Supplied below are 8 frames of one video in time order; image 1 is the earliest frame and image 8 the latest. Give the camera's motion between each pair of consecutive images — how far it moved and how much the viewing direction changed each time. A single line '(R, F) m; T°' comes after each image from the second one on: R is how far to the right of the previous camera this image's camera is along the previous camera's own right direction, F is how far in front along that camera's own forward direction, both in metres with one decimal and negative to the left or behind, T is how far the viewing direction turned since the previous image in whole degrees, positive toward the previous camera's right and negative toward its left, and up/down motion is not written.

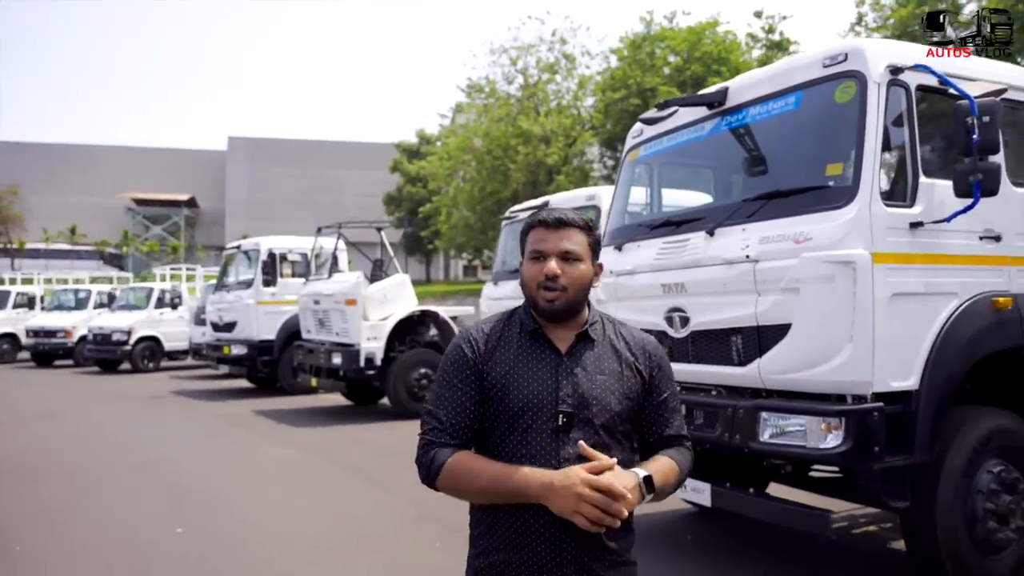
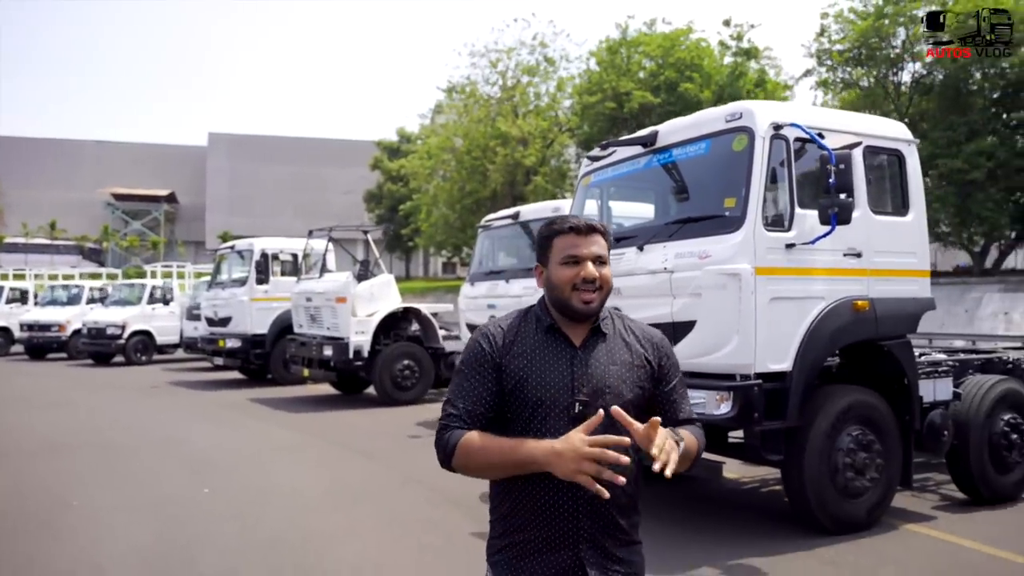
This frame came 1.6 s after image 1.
(+0.1, -1.2) m; +1°
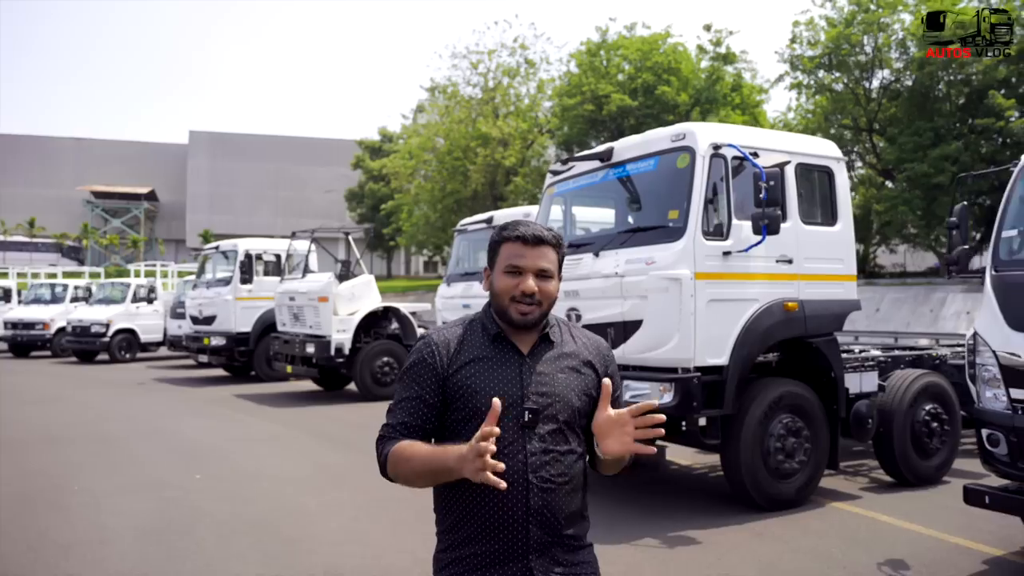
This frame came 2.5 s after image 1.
(+0.1, -0.6) m; +1°
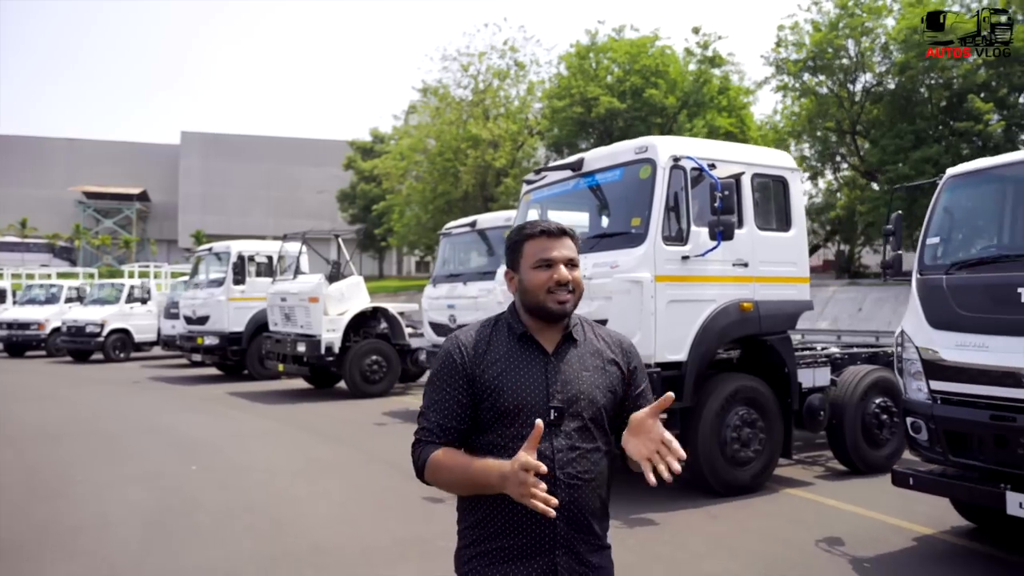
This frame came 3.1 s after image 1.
(+0.1, -0.5) m; 0°
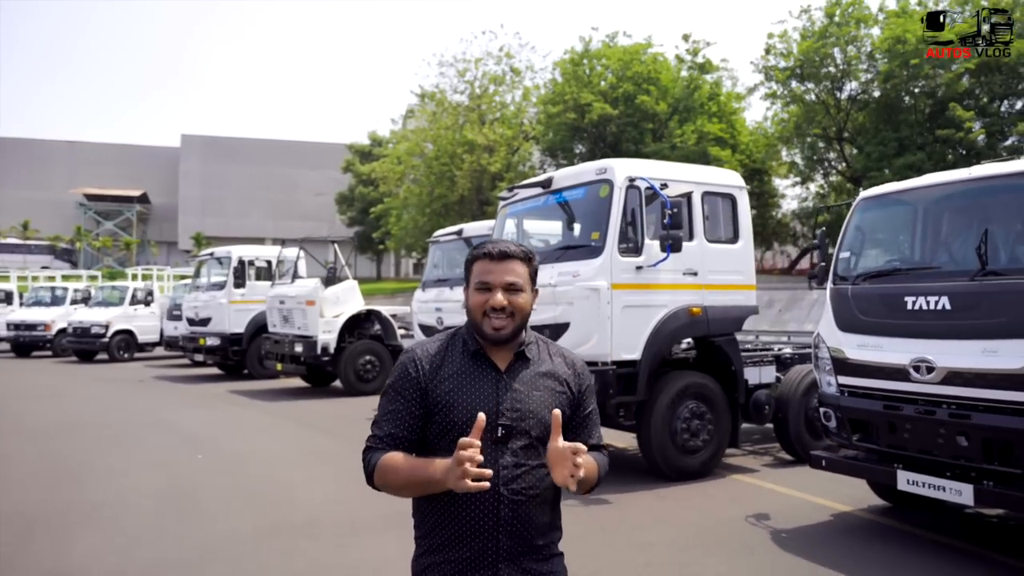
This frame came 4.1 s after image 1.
(+0.2, -0.8) m; 0°
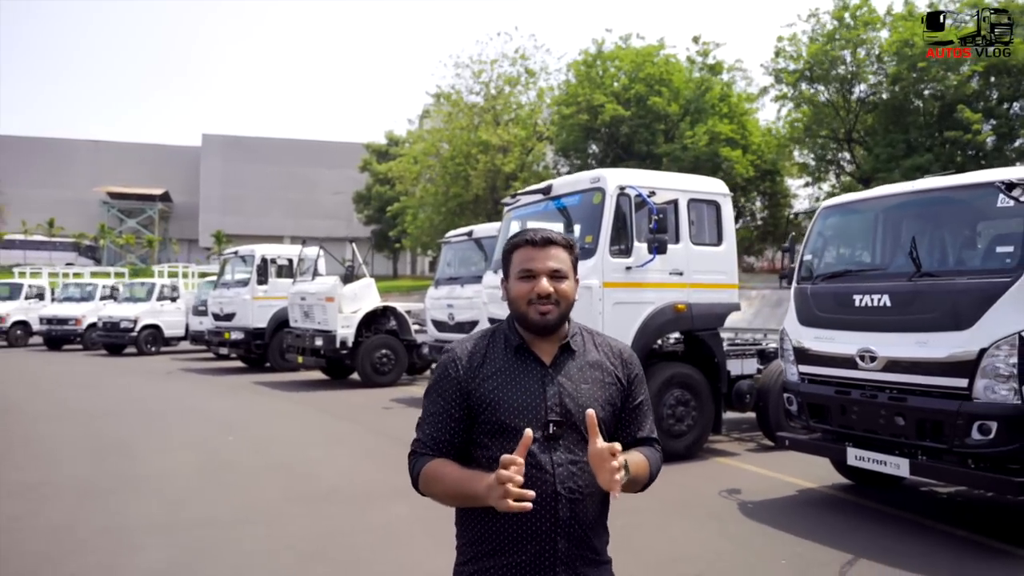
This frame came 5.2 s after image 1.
(+0.1, -0.8) m; -1°
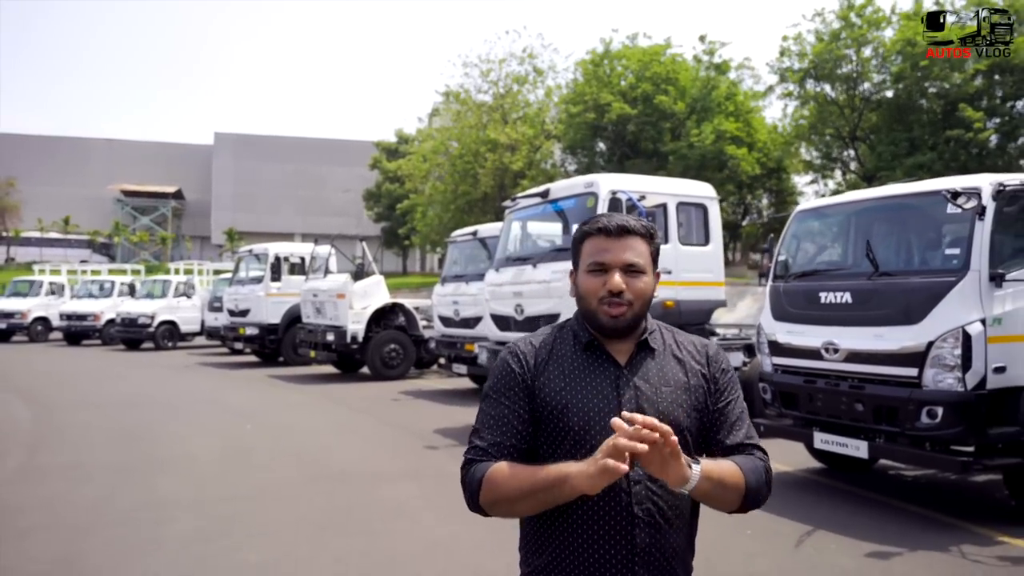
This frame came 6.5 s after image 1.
(+0.1, -0.6) m; -1°
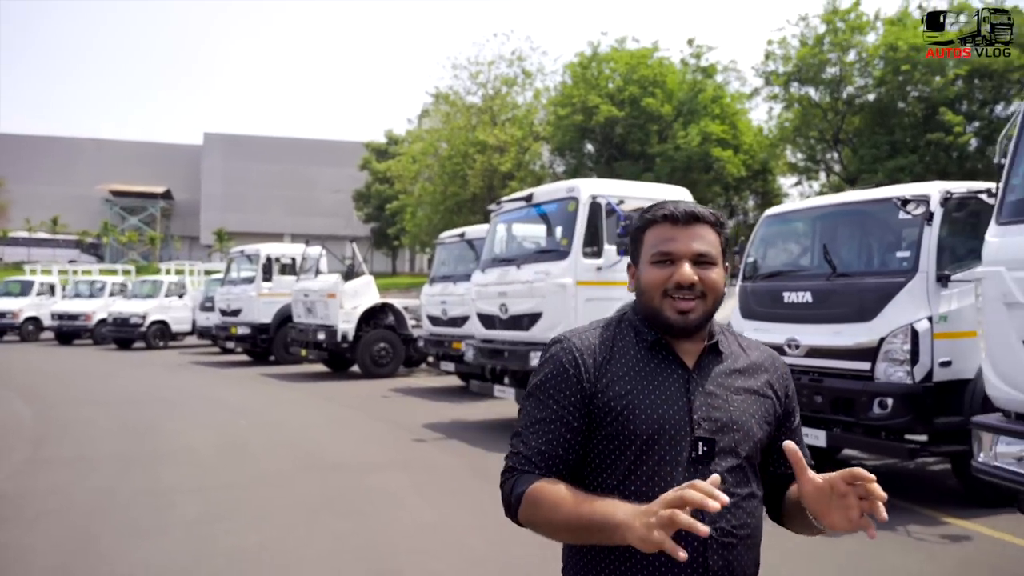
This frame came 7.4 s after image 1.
(+0.1, -0.4) m; +1°
